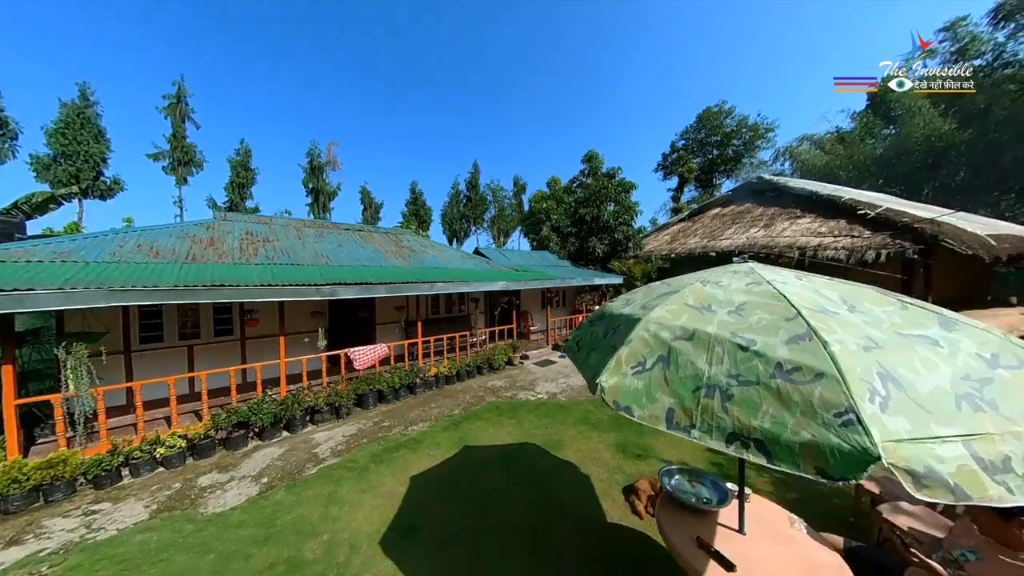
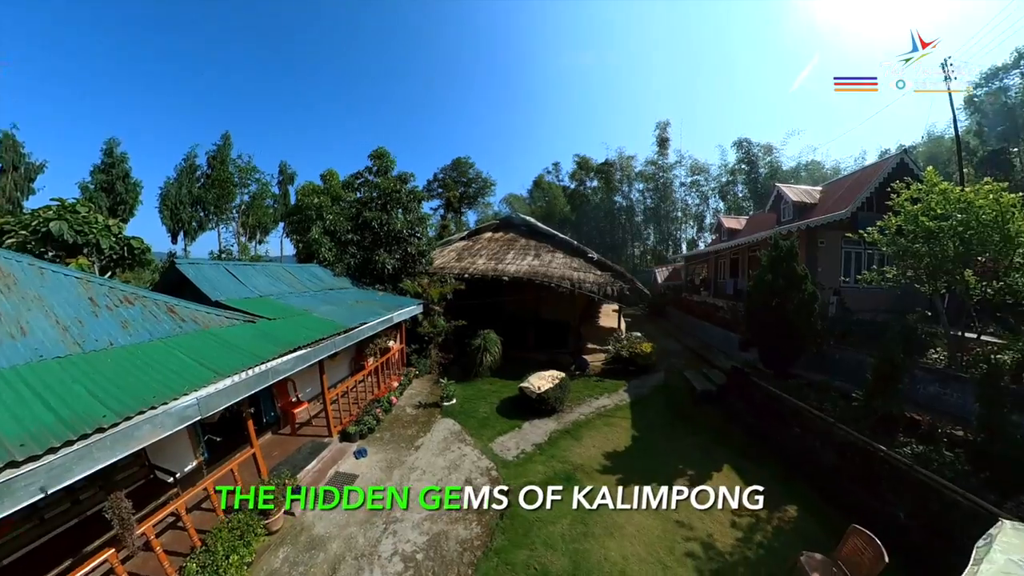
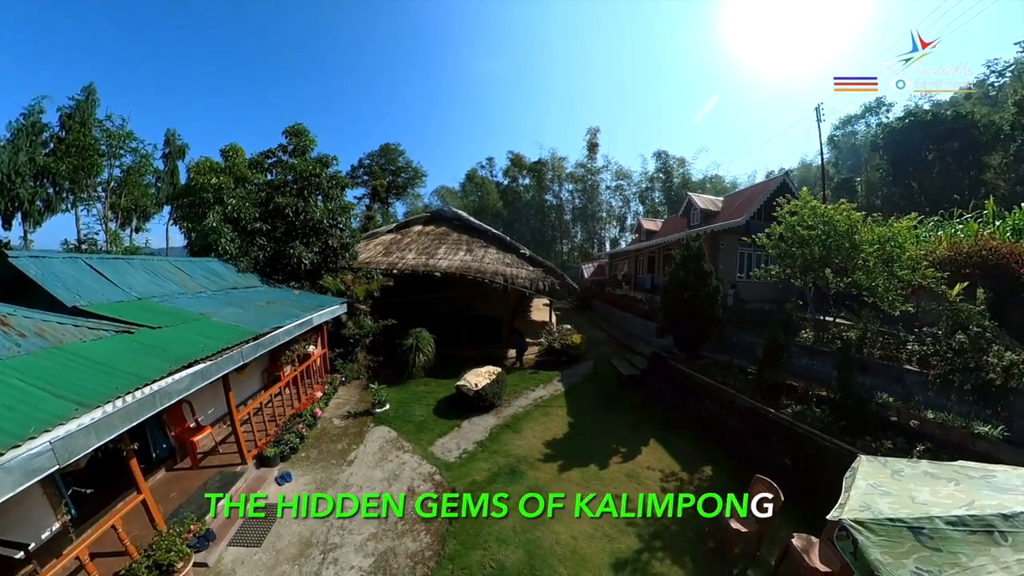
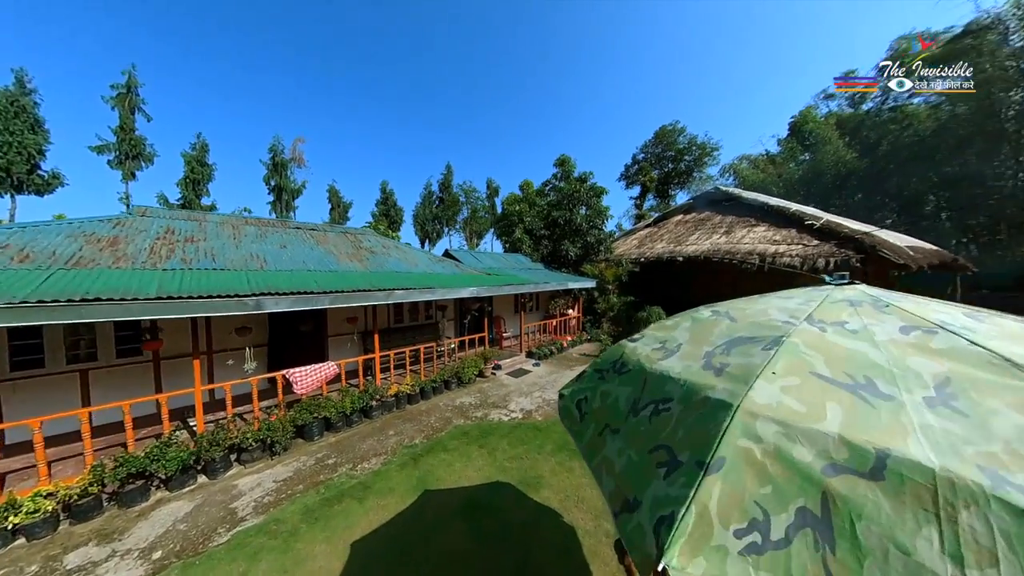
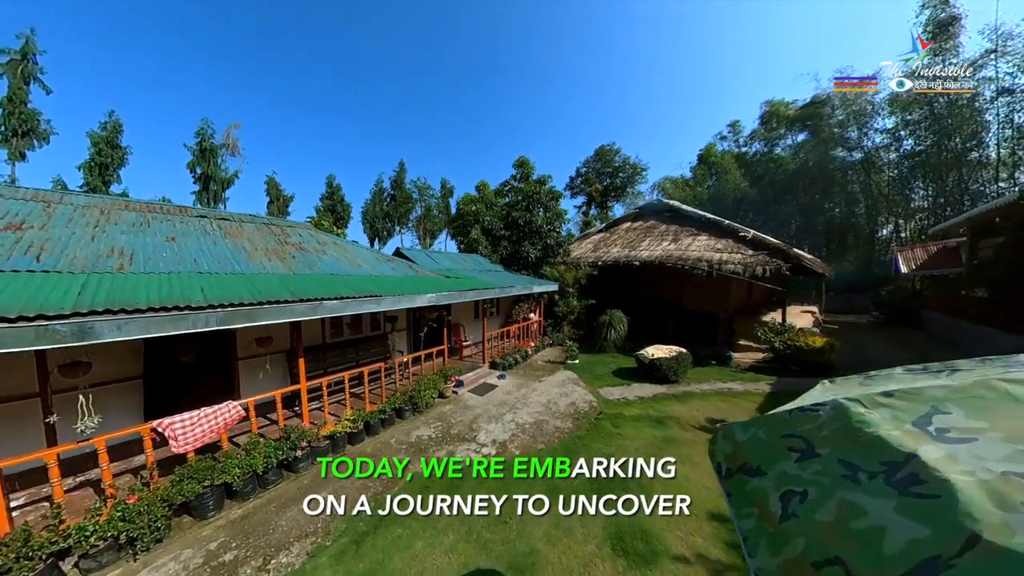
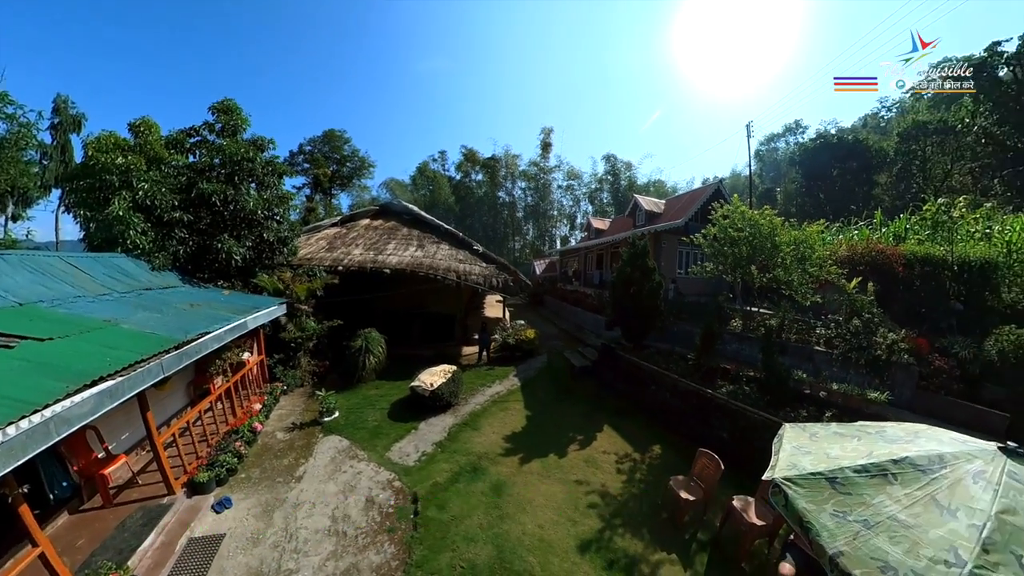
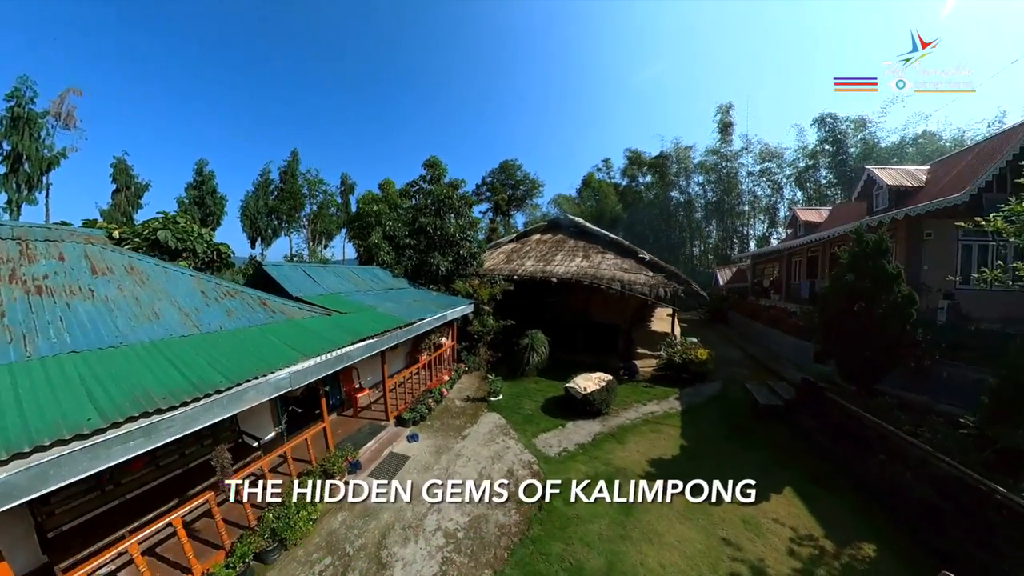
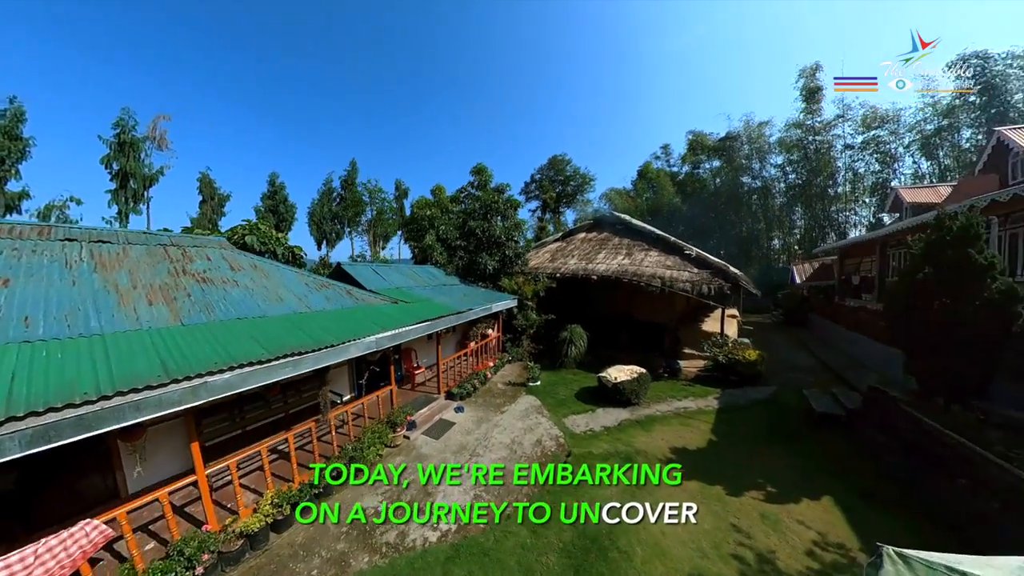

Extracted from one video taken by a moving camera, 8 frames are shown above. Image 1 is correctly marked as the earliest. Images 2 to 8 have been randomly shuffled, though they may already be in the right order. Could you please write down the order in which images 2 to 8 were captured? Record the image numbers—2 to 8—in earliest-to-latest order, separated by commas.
4, 5, 8, 7, 2, 3, 6
